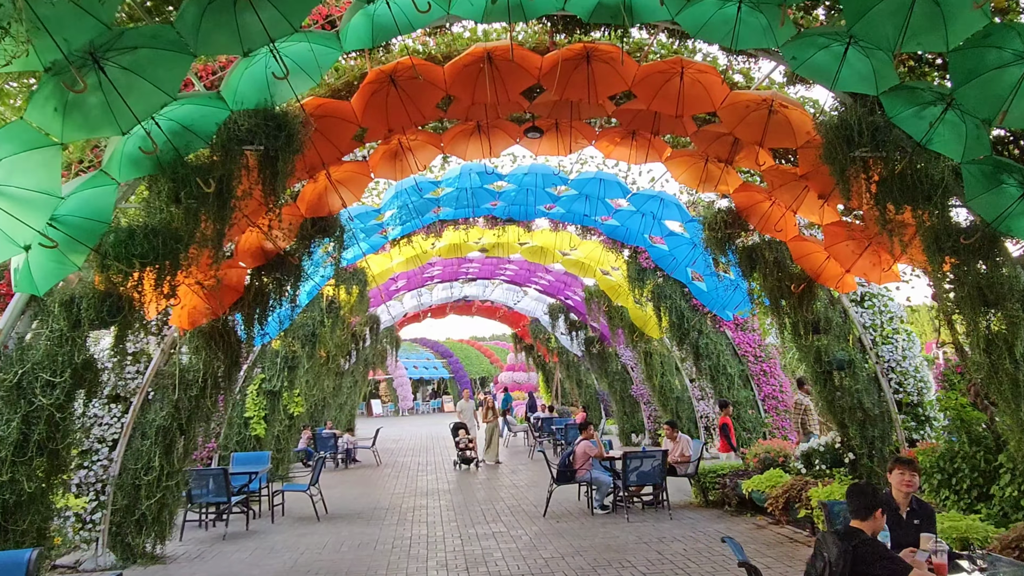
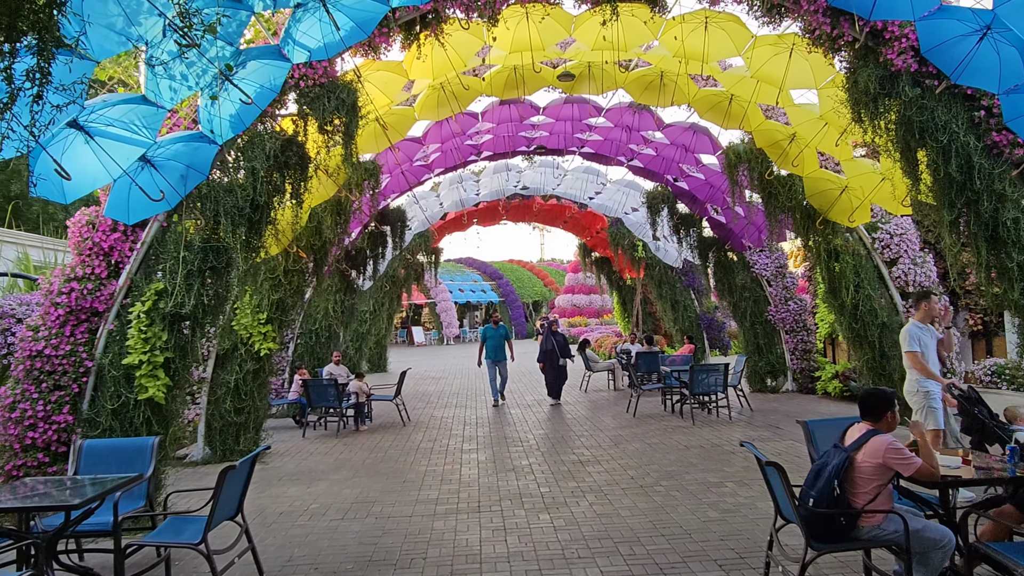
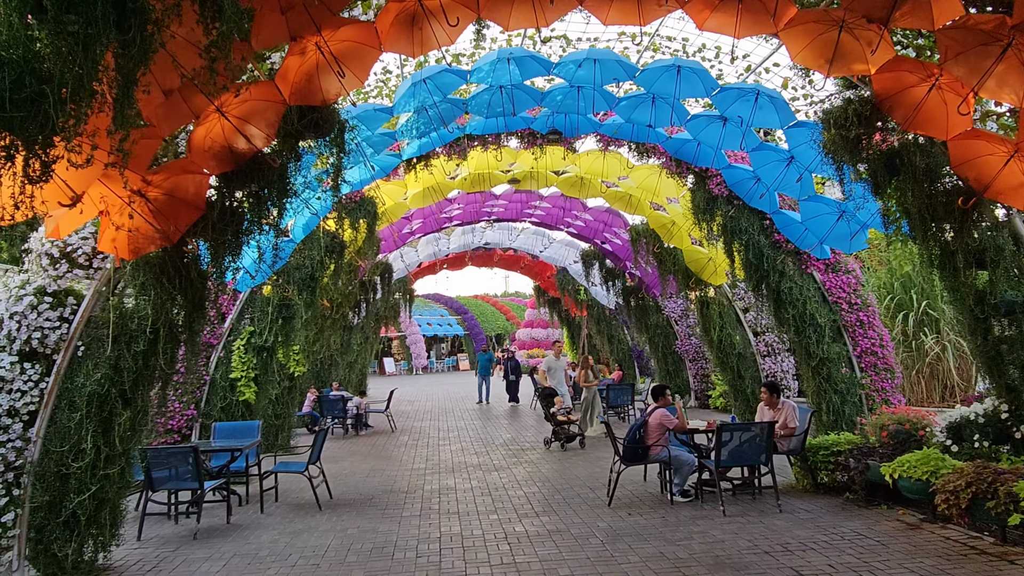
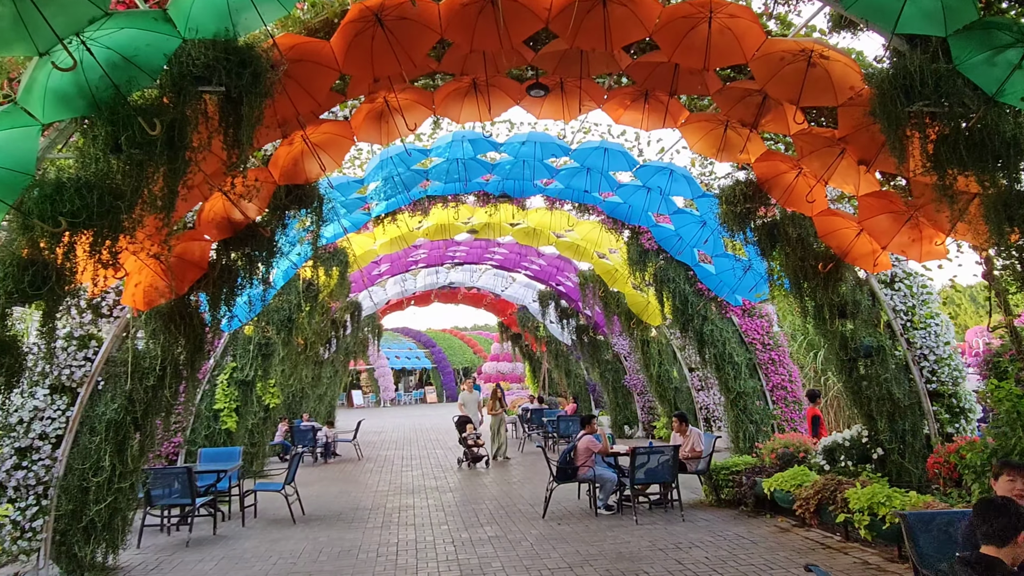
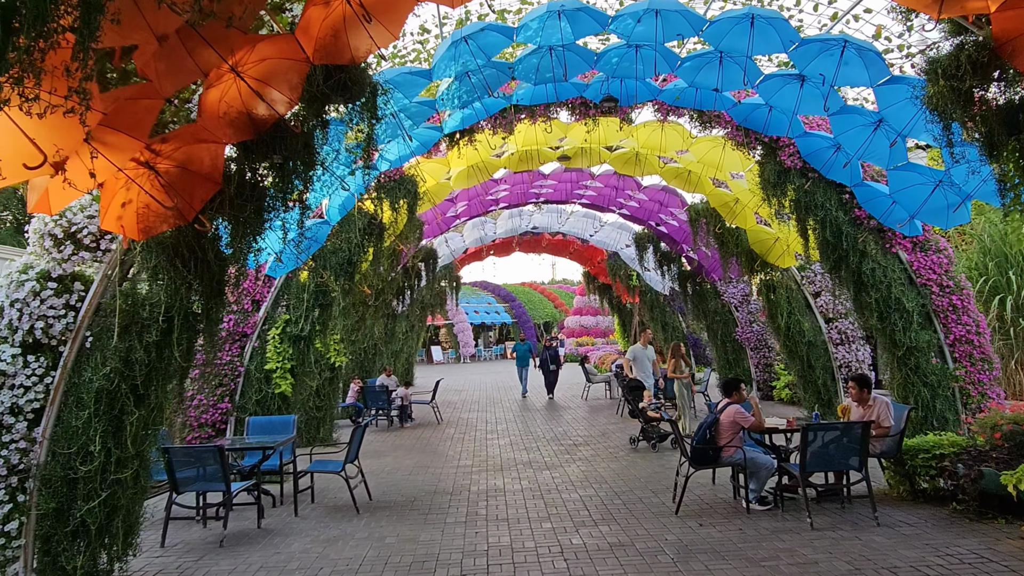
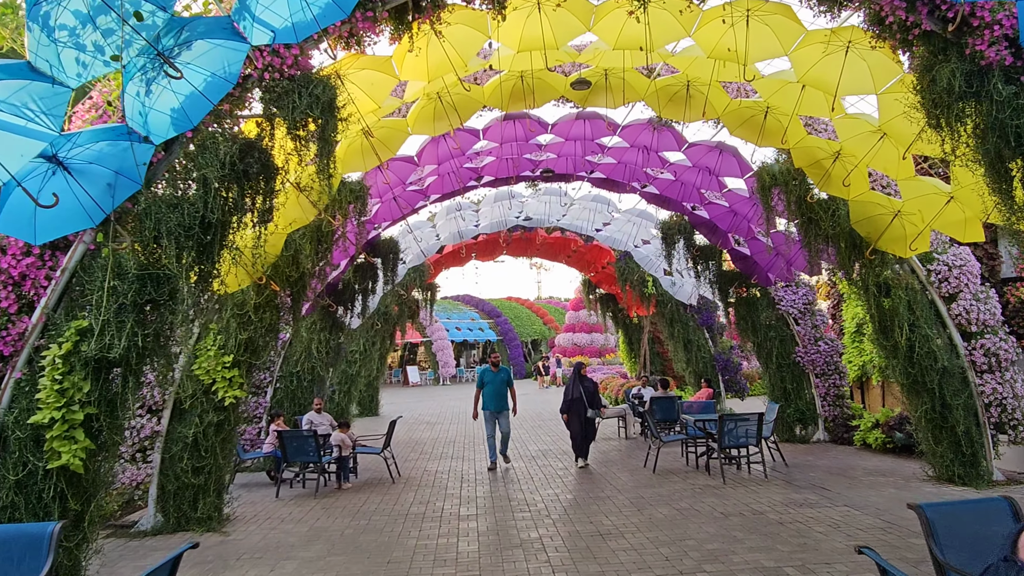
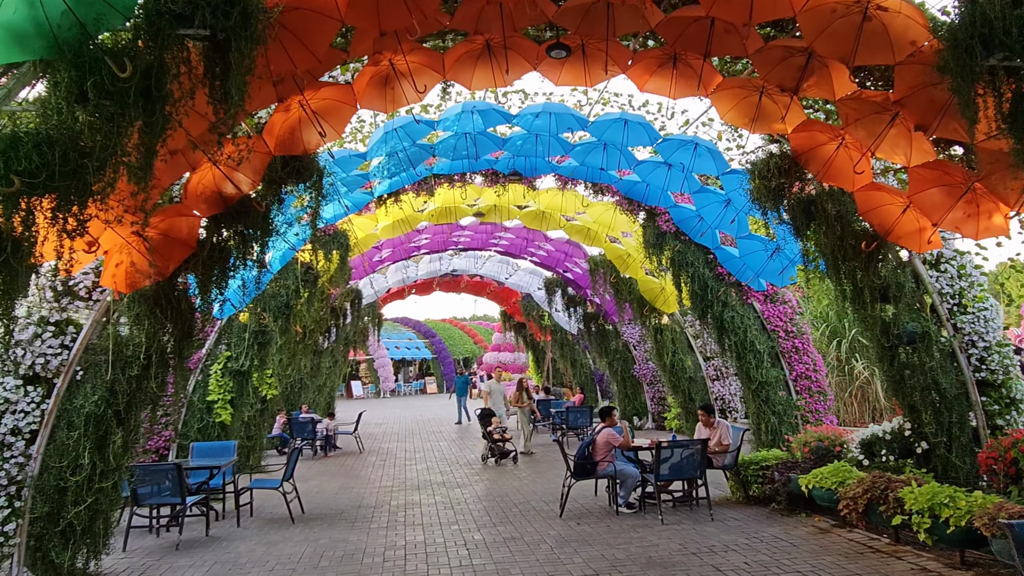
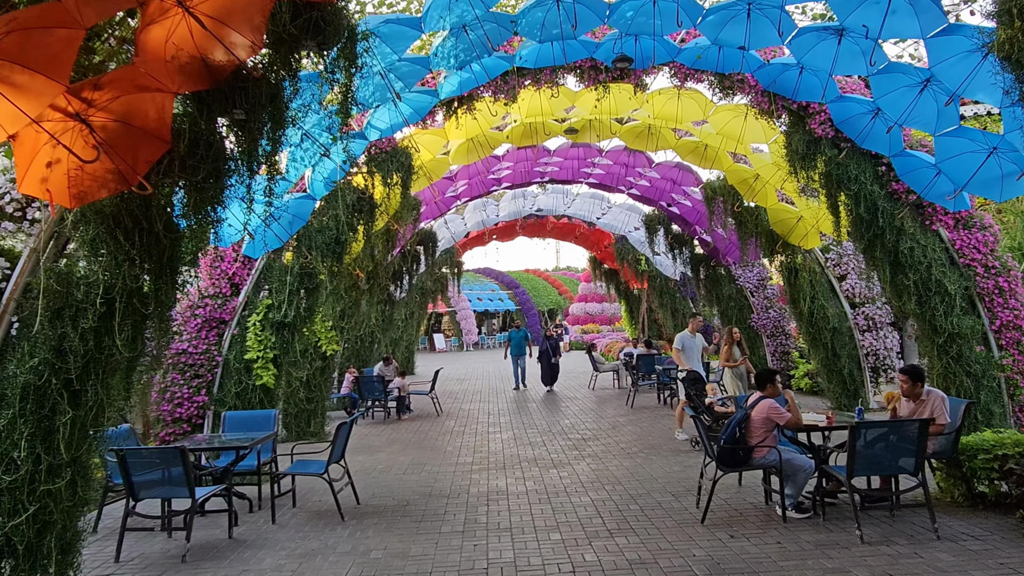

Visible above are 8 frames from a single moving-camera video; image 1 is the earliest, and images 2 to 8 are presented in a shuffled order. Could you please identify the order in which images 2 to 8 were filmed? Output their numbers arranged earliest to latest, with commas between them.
4, 7, 3, 5, 8, 2, 6
